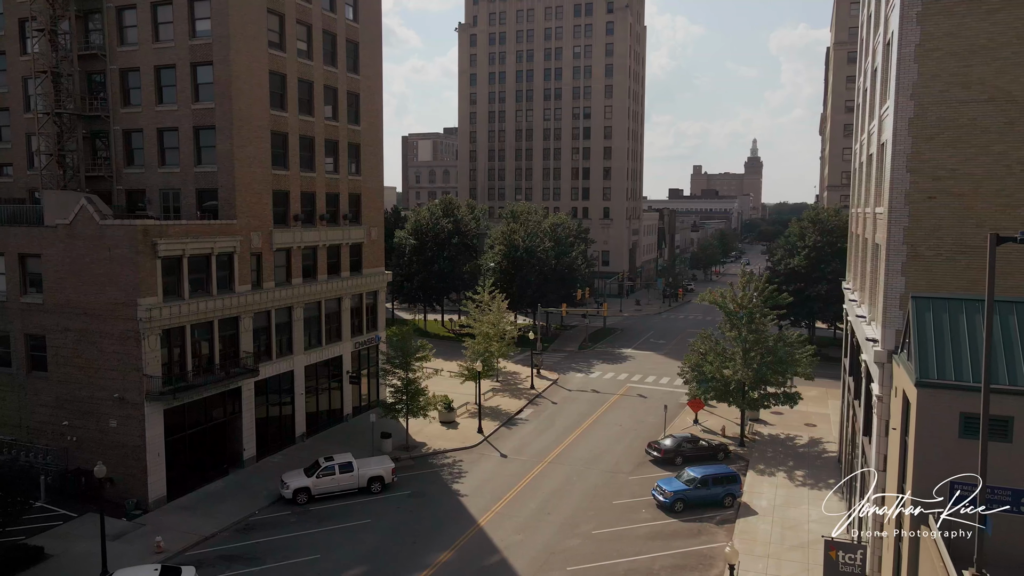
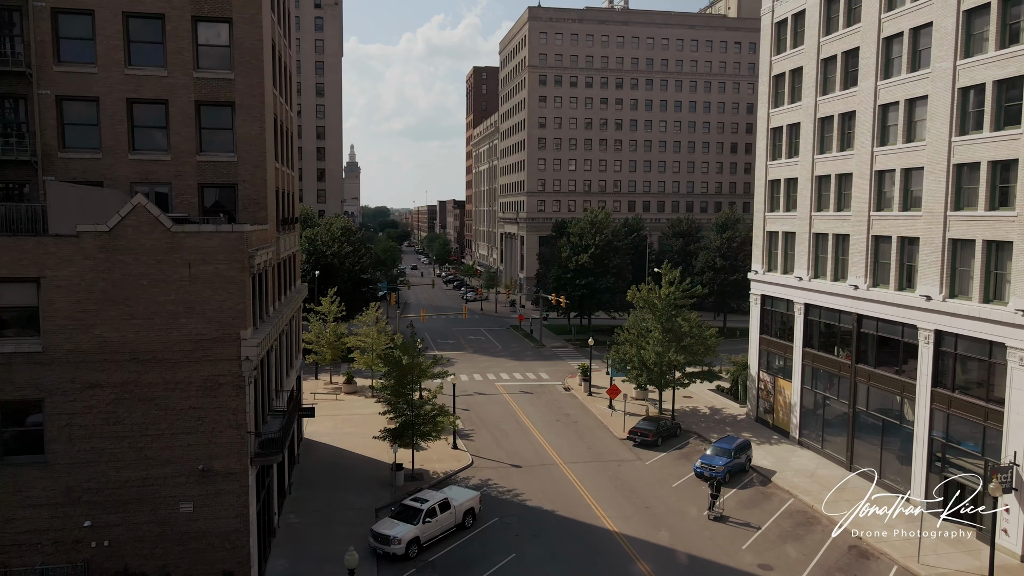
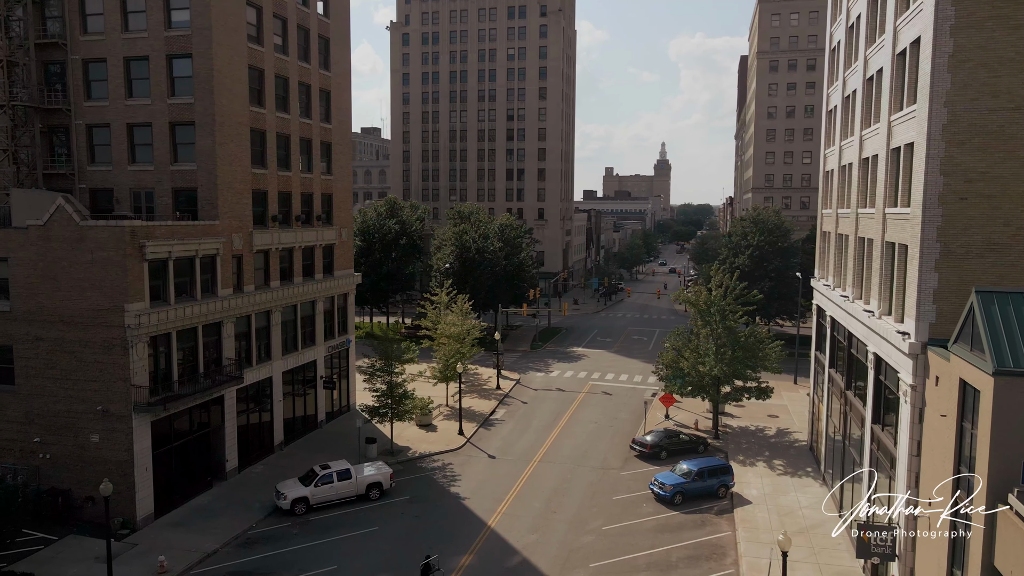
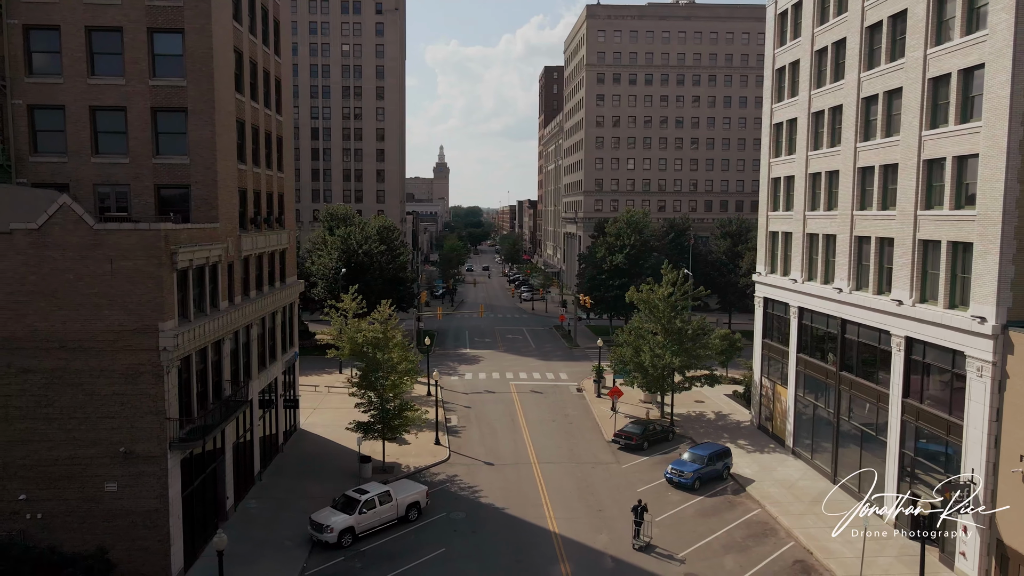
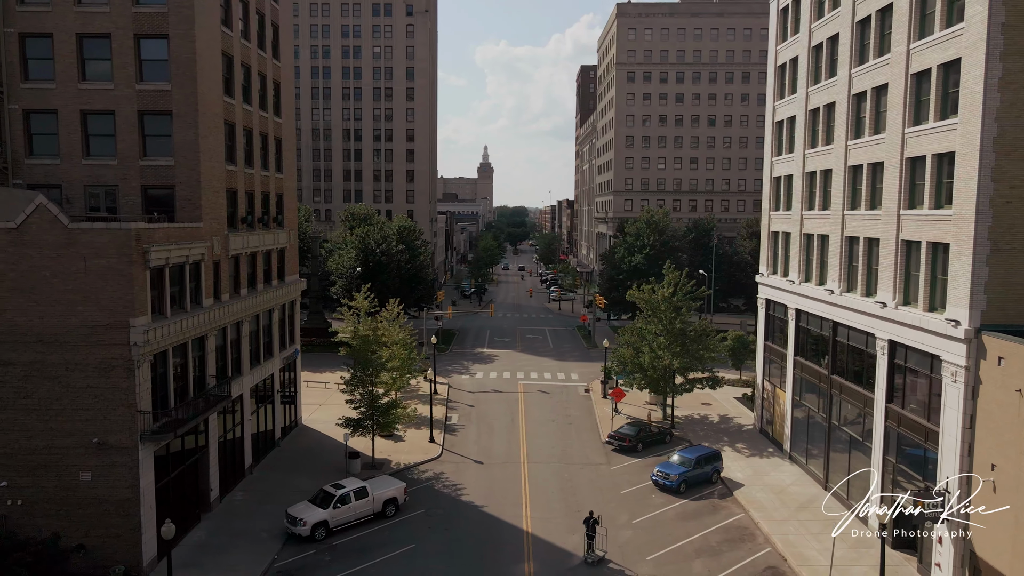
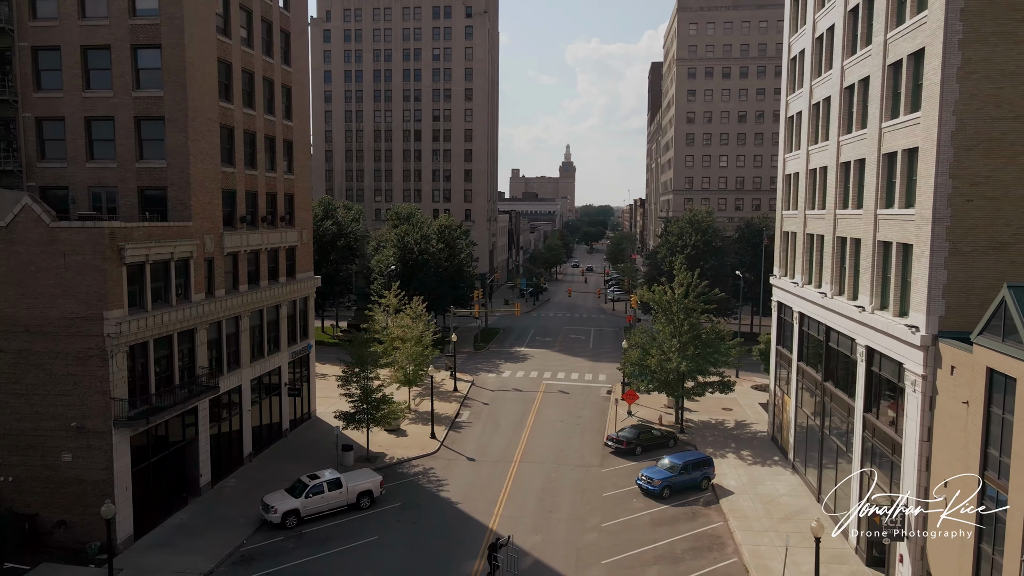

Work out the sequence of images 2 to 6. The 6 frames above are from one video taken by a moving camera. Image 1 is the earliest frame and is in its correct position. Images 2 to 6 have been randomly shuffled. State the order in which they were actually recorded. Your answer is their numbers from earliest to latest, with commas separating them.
3, 6, 5, 4, 2
